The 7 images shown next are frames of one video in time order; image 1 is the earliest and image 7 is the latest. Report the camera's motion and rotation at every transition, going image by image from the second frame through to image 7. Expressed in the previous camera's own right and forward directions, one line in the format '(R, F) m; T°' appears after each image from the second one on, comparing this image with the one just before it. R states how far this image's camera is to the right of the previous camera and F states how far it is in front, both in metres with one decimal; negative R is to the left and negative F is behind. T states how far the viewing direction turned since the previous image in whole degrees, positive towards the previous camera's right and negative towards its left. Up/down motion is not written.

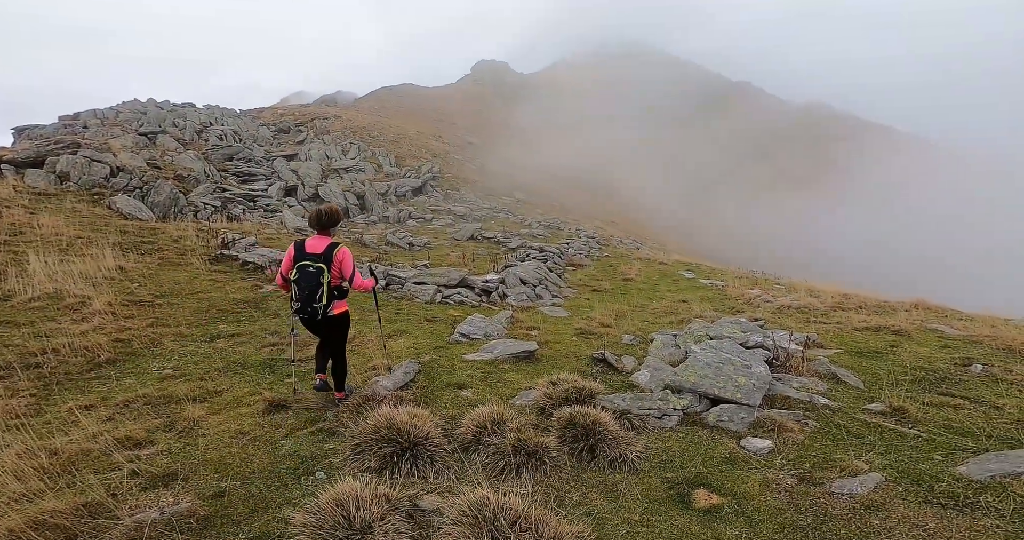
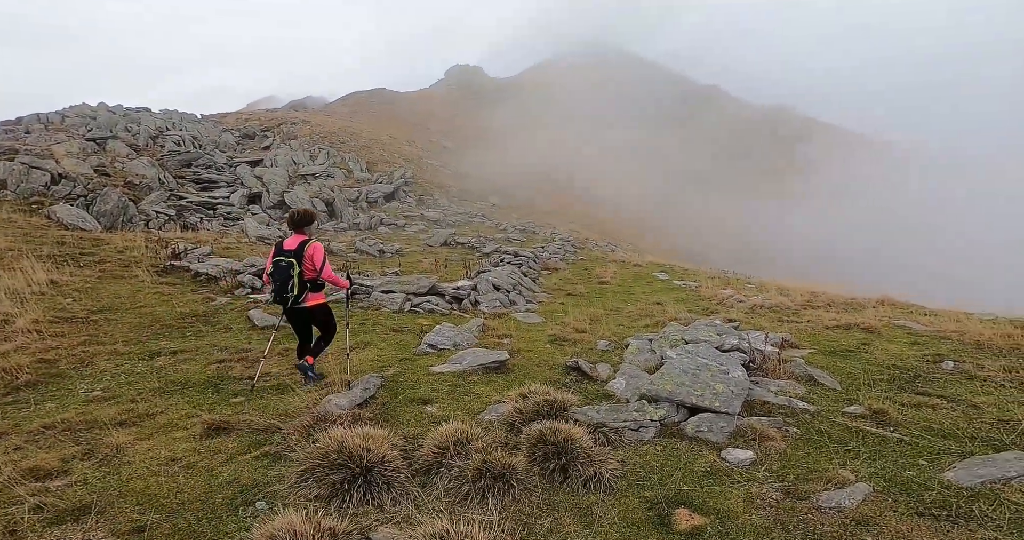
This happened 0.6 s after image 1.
(+0.1, +0.5) m; +3°
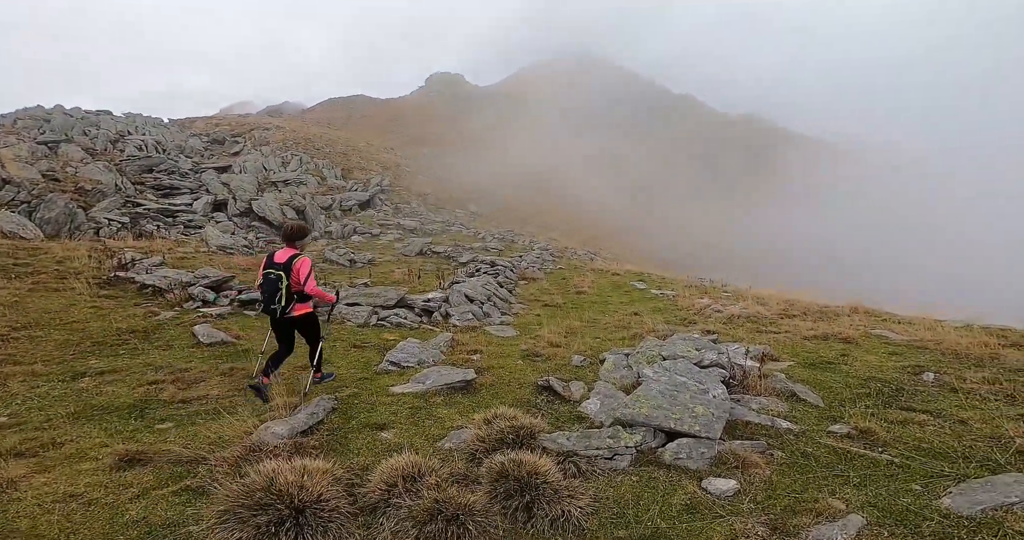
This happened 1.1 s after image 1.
(+0.2, +0.7) m; +2°
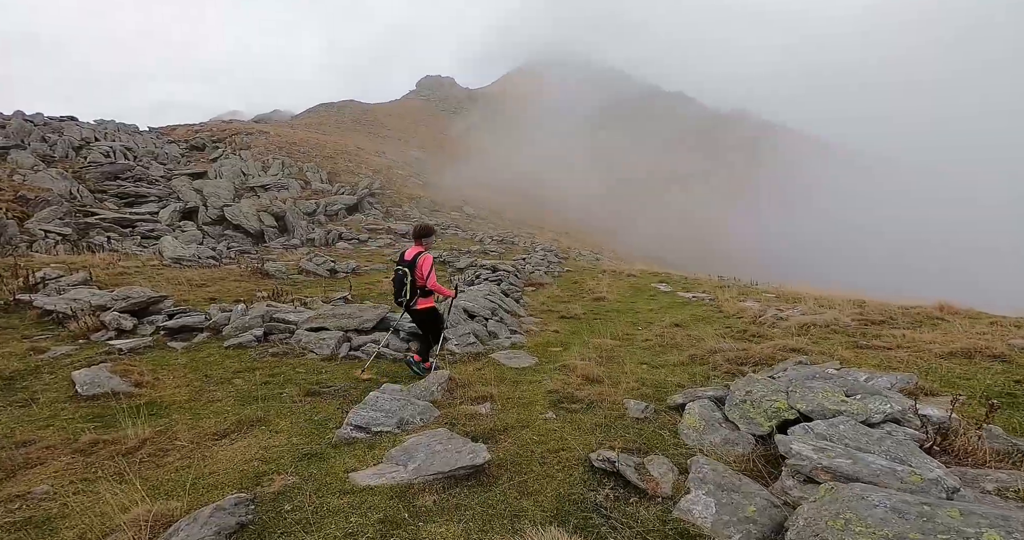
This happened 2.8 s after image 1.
(-0.3, +3.6) m; 0°
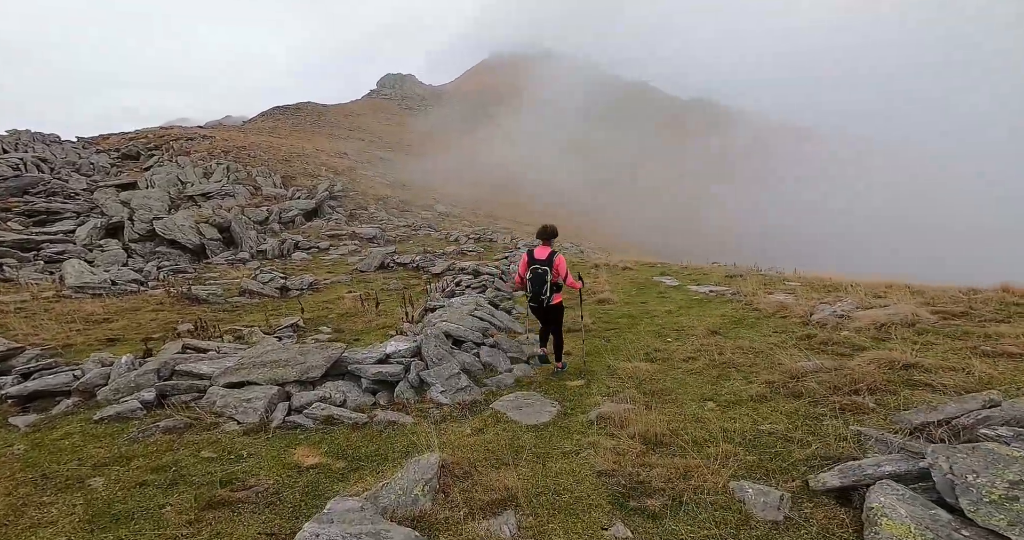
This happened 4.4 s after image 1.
(-0.4, +3.1) m; +3°
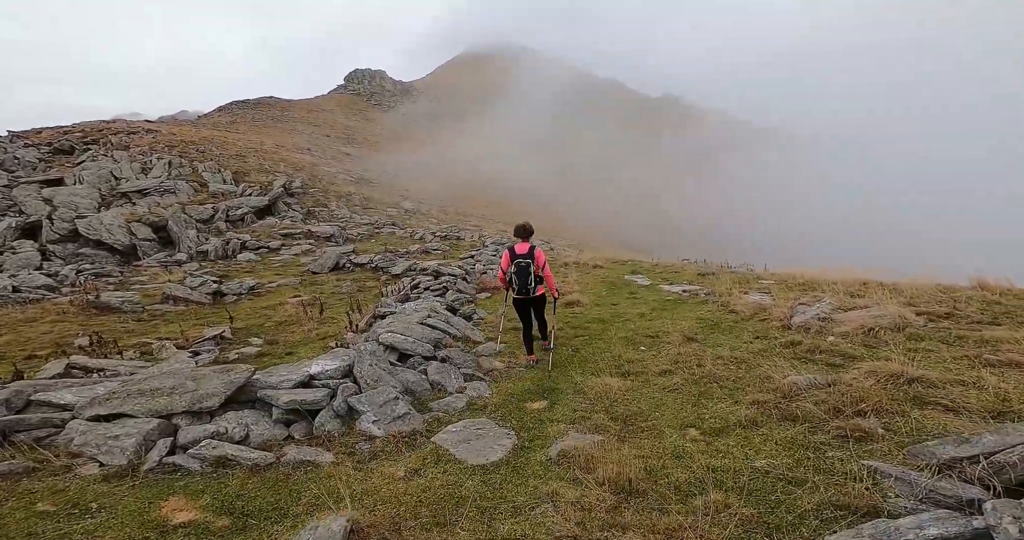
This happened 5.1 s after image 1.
(+0.3, +1.3) m; +3°
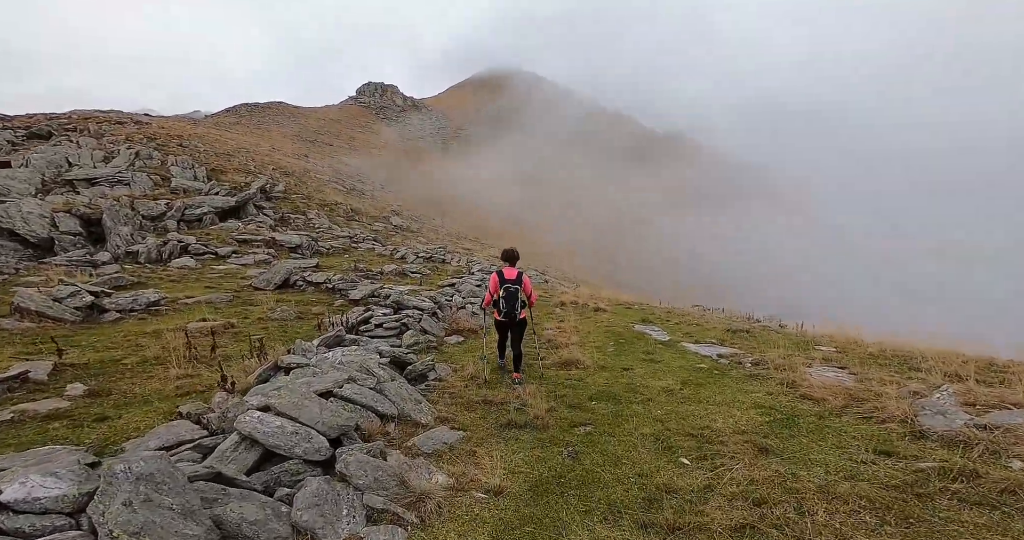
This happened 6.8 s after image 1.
(+0.3, +3.9) m; 0°
